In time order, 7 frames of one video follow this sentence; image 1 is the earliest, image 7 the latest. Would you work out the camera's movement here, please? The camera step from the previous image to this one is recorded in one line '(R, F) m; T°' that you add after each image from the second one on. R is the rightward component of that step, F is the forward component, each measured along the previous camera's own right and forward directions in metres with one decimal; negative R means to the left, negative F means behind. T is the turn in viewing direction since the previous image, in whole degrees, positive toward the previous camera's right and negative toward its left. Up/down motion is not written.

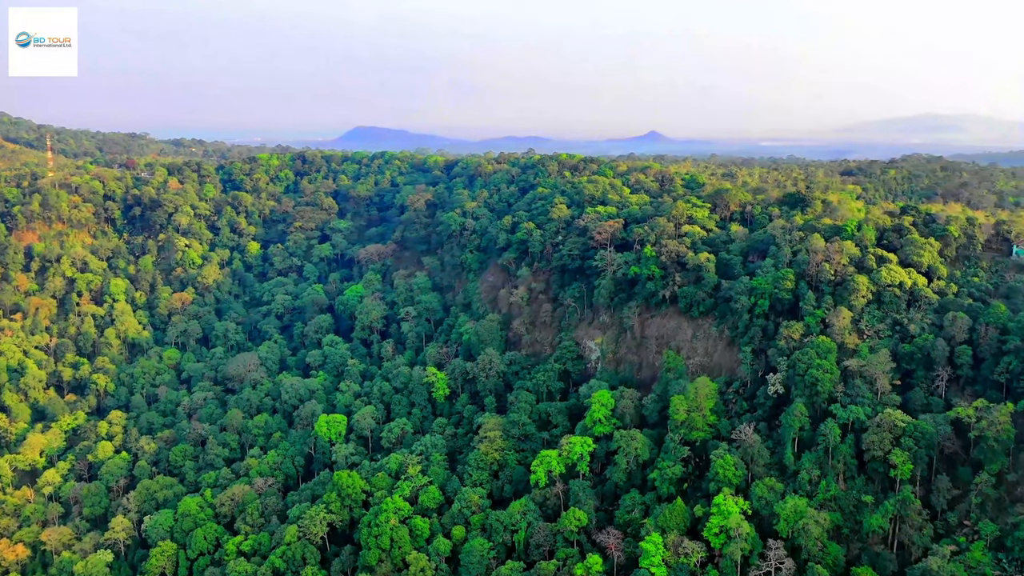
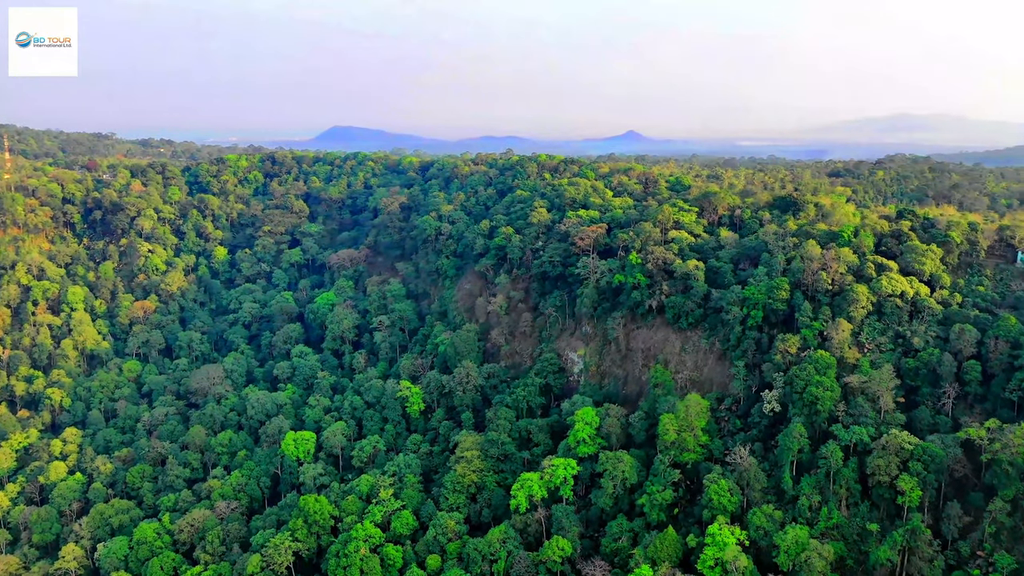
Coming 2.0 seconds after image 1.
(+0.1, +2.2) m; +2°
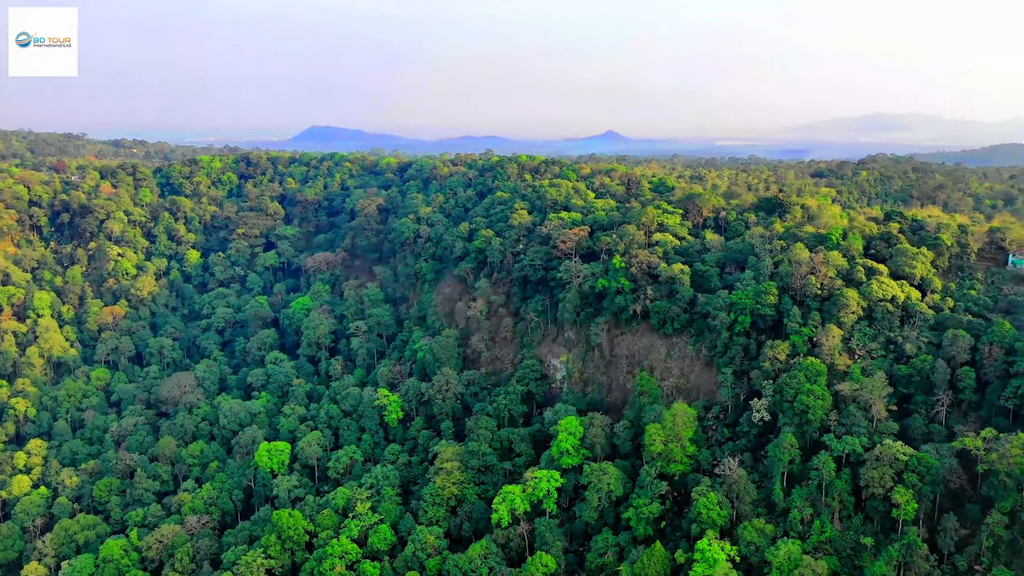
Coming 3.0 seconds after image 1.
(+0.1, +1.1) m; +2°
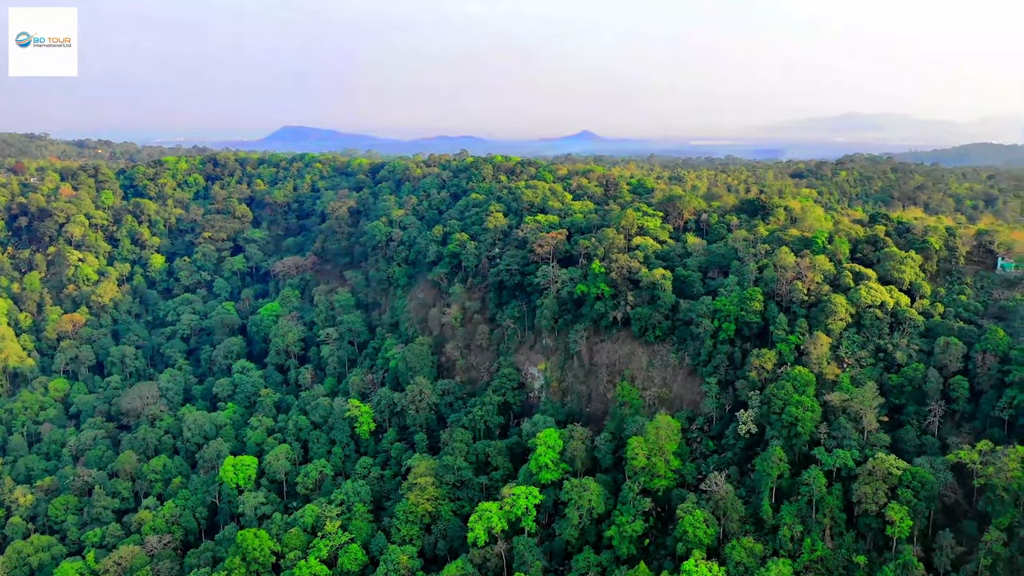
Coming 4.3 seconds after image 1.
(+0.1, +1.4) m; +2°
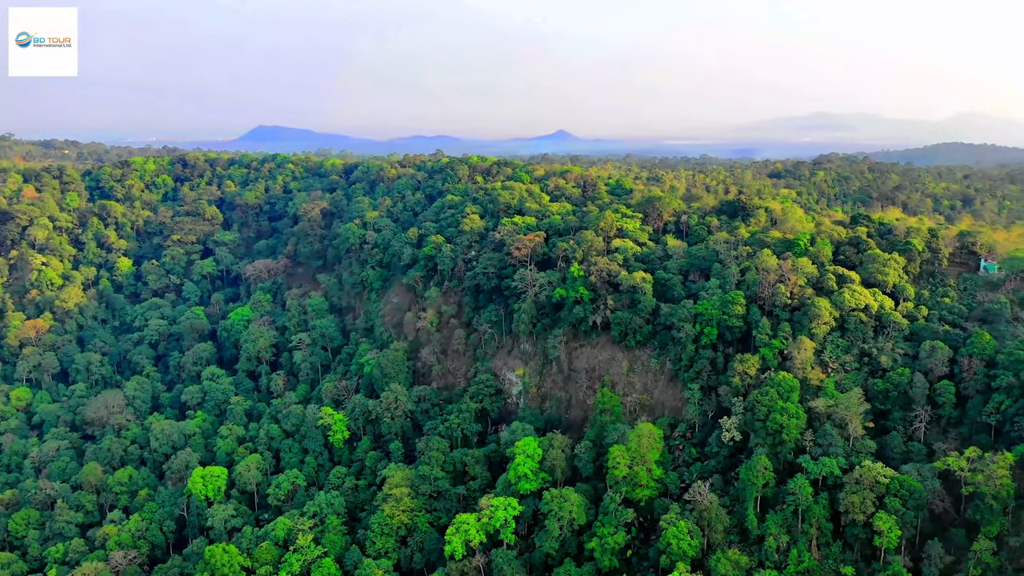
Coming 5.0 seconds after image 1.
(+0.1, +0.9) m; +2°
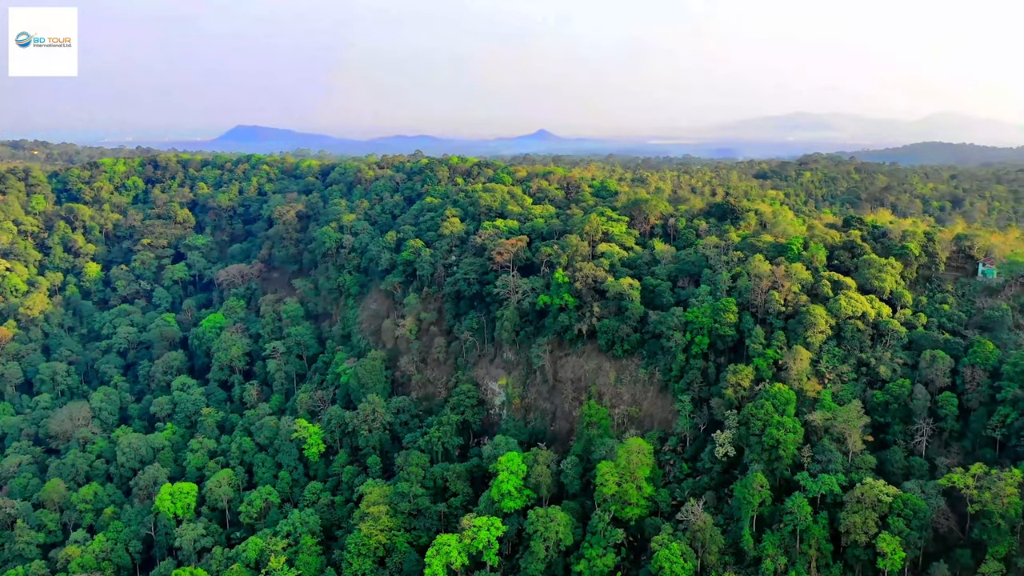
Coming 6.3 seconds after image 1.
(0.0, +1.3) m; +2°
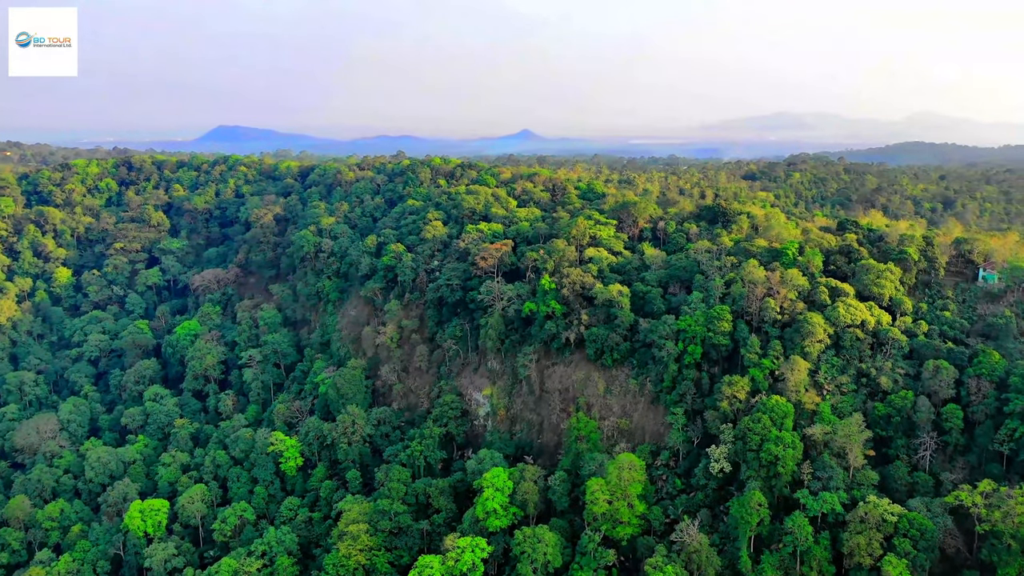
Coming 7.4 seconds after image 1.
(0.0, +1.2) m; +1°
